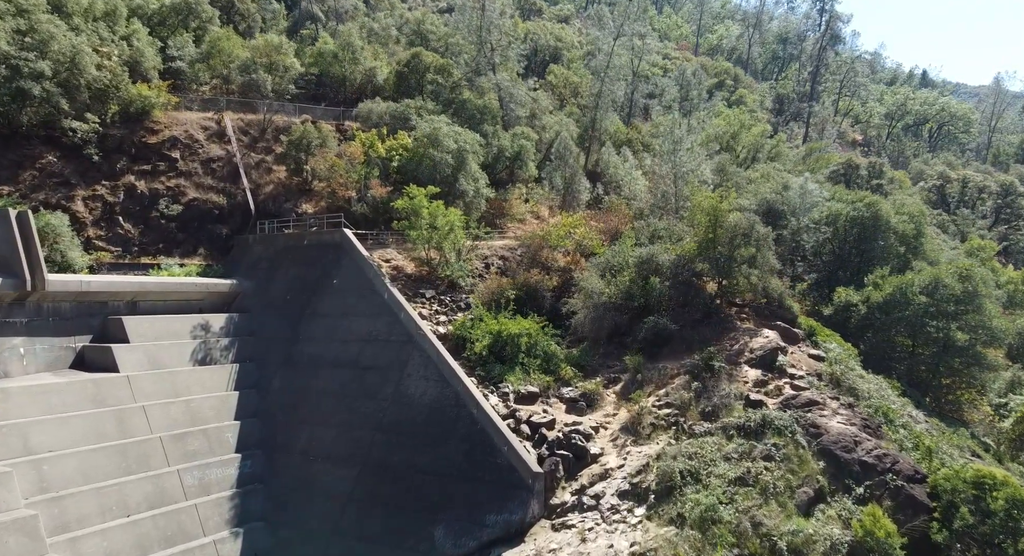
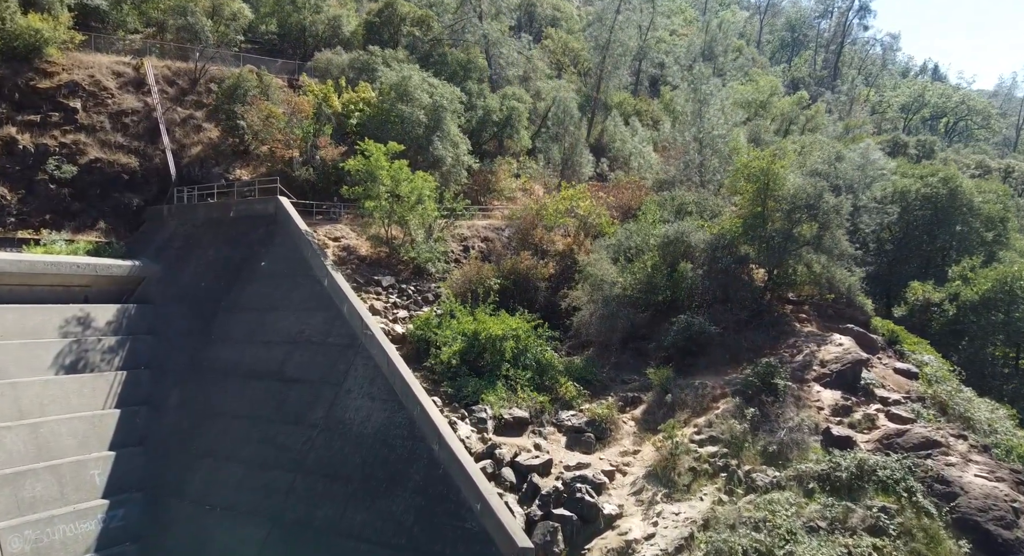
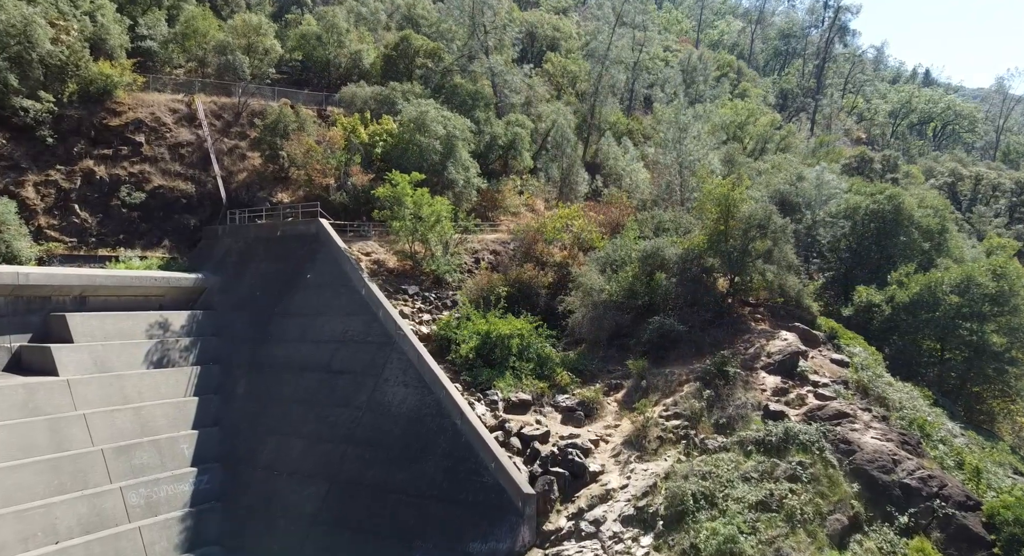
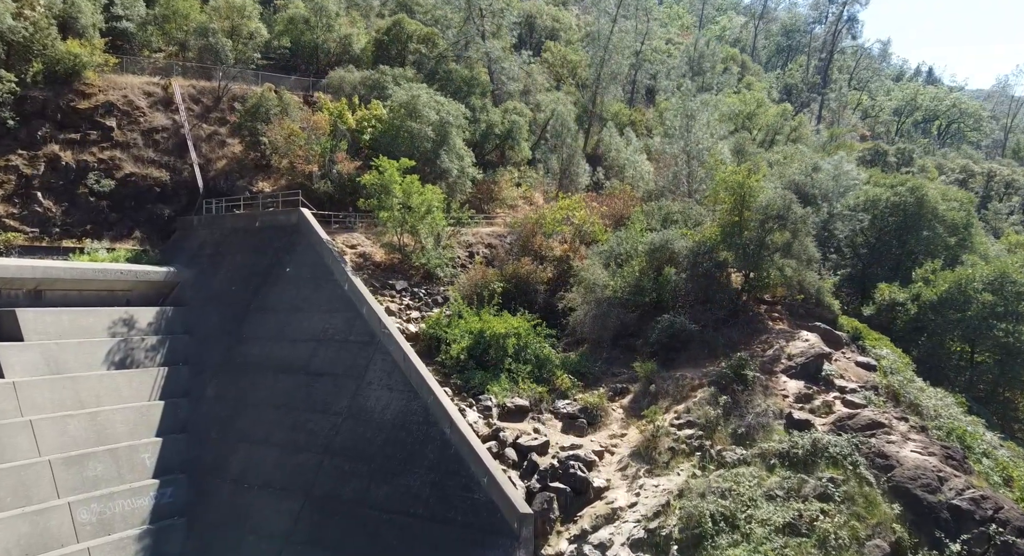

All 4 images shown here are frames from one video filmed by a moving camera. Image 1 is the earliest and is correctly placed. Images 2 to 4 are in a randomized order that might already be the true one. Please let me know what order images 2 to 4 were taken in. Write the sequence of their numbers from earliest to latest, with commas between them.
3, 4, 2
